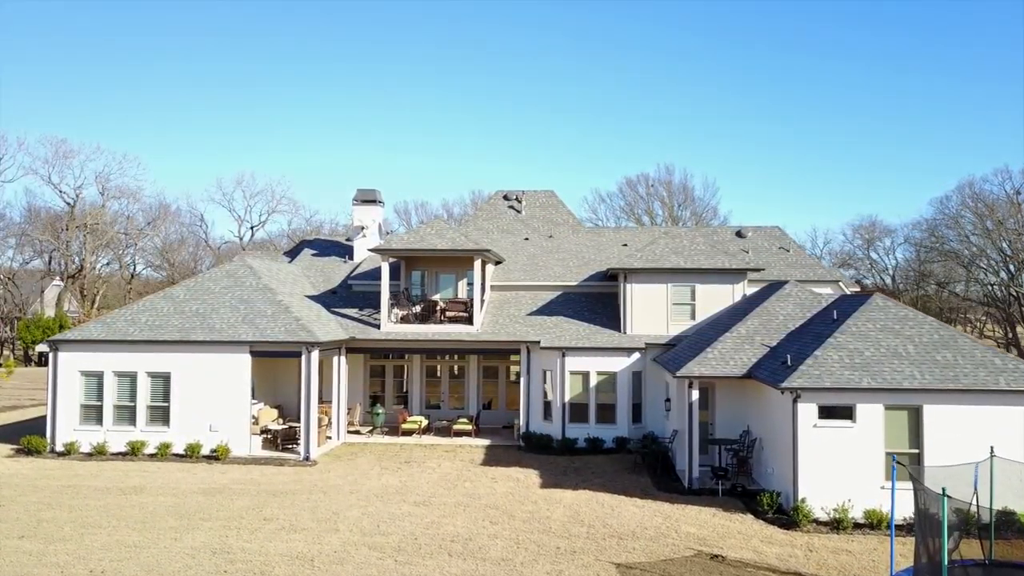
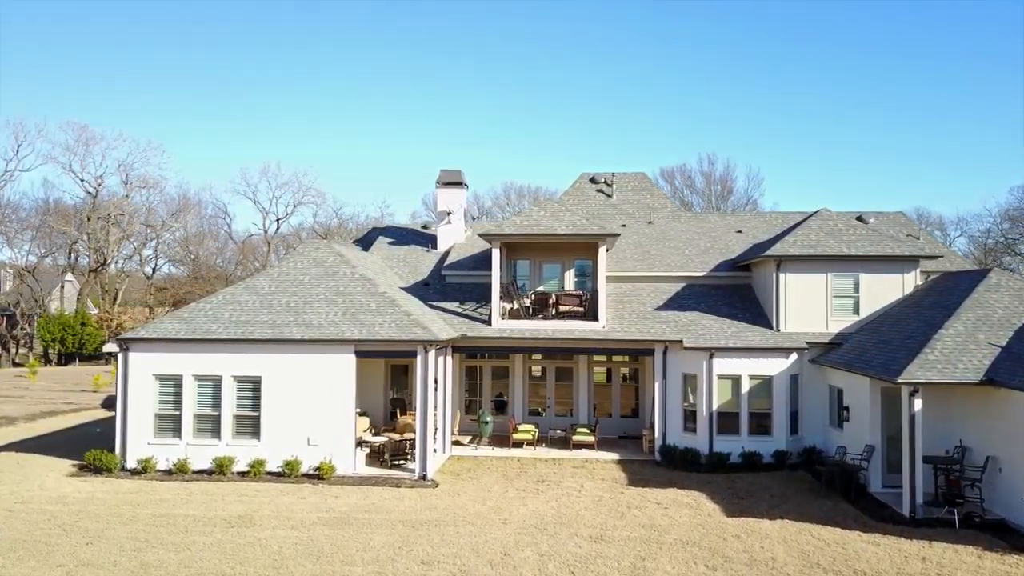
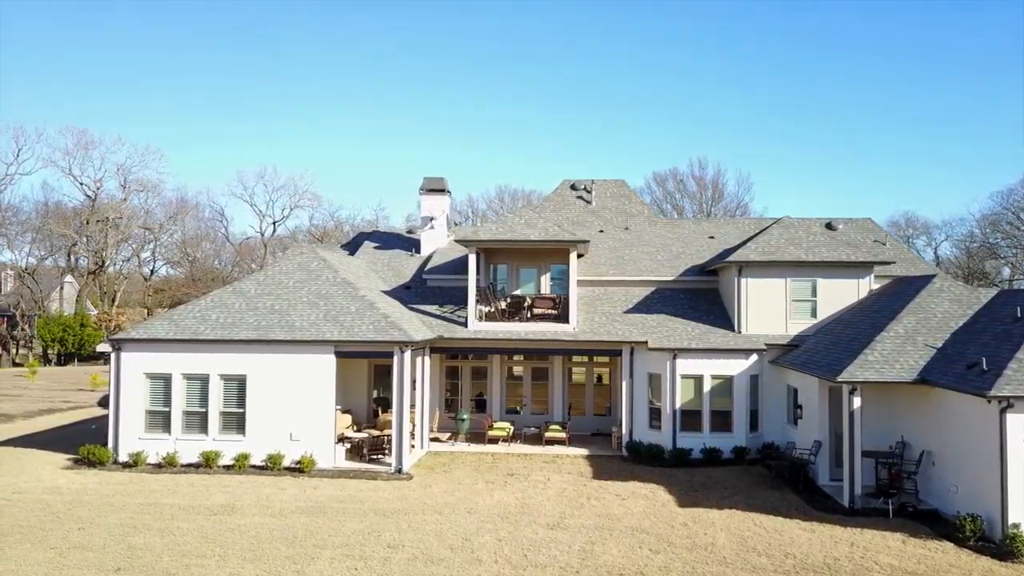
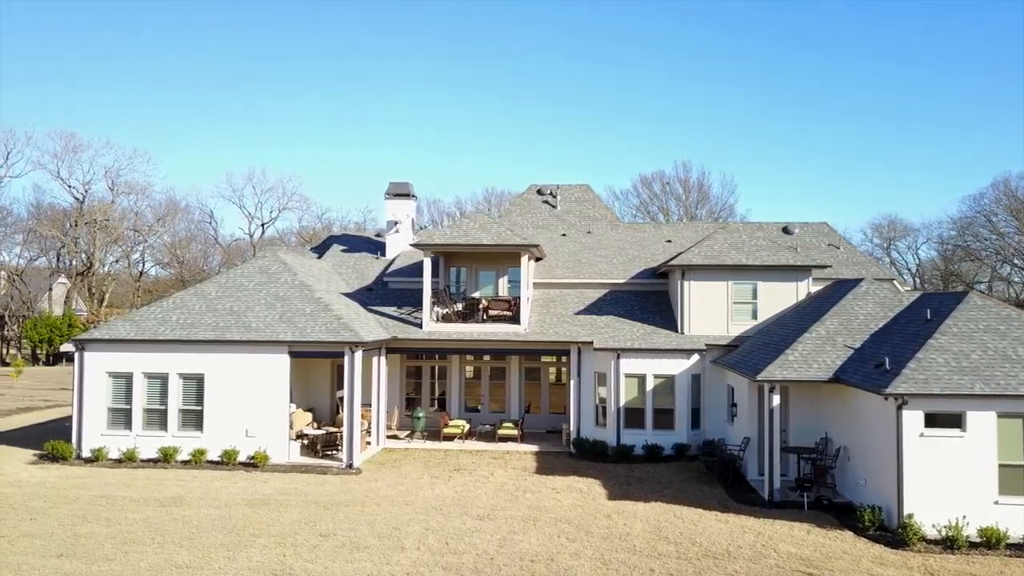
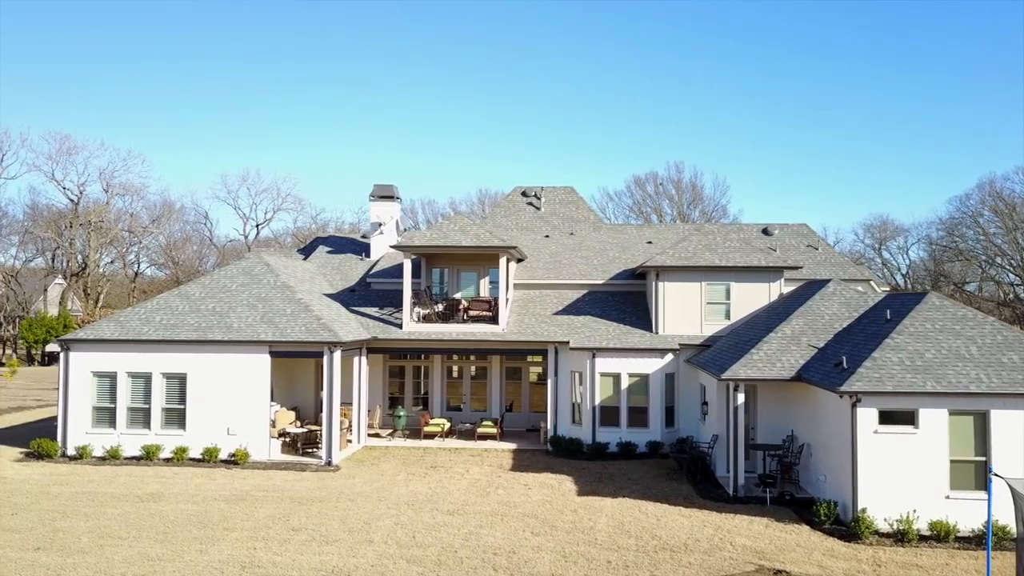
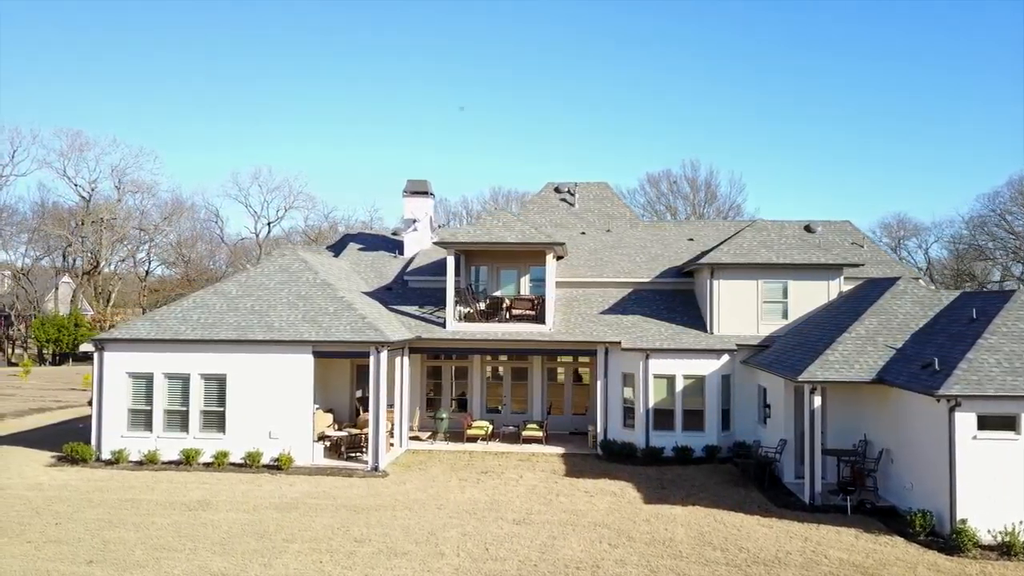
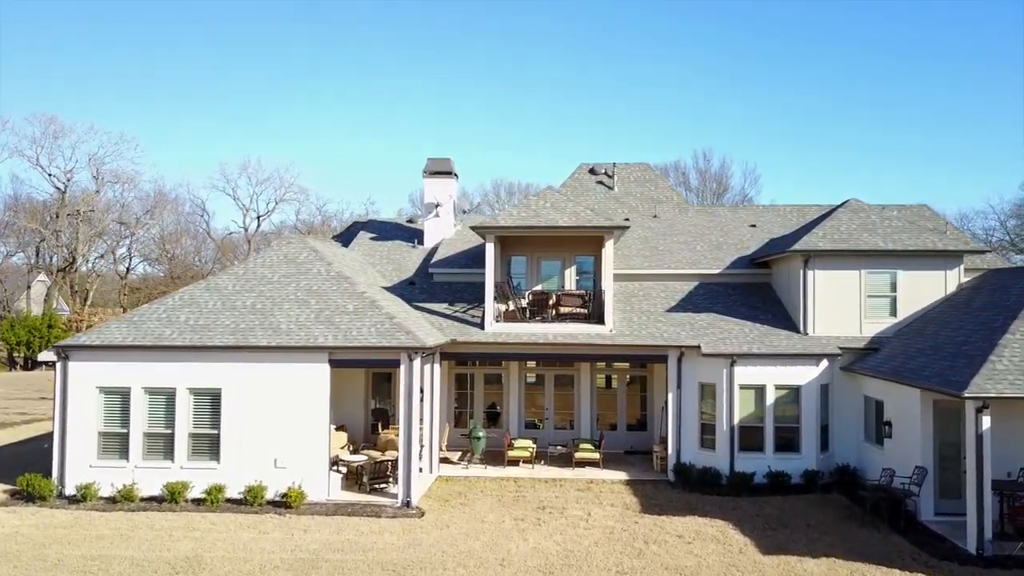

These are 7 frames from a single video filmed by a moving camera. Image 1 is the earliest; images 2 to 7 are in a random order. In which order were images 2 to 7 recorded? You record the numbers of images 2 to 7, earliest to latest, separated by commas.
5, 4, 6, 3, 2, 7
